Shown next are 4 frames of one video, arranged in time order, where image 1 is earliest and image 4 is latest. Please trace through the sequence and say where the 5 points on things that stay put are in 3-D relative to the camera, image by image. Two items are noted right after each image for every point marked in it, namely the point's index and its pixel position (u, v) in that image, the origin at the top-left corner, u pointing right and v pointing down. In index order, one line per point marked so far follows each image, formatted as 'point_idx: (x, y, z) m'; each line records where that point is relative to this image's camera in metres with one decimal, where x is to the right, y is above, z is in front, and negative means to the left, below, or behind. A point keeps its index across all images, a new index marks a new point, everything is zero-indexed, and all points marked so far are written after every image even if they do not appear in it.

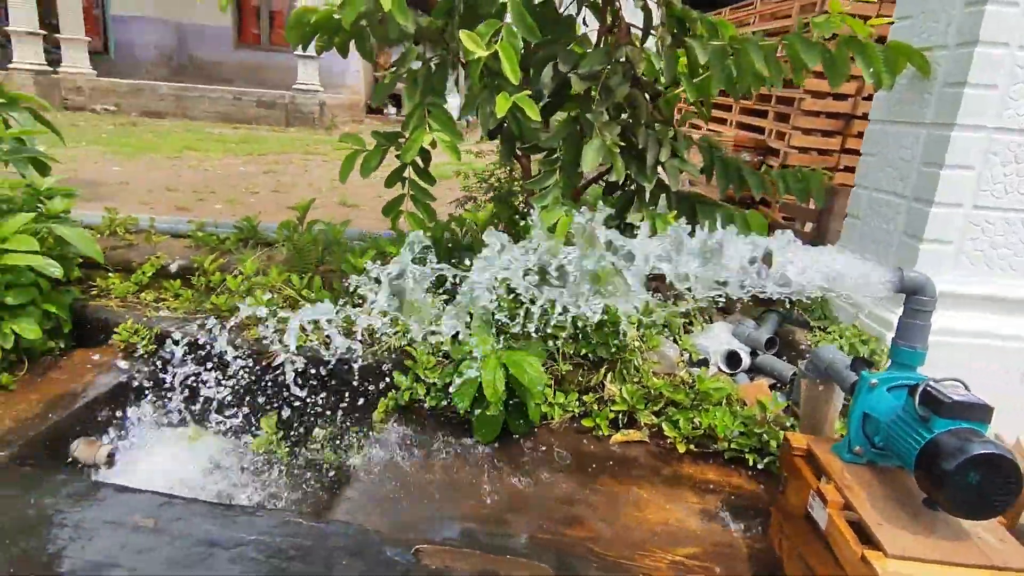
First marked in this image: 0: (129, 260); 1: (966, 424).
0: (-2.4, +0.2, +3.8) m
1: (+1.5, -0.4, +1.9) m
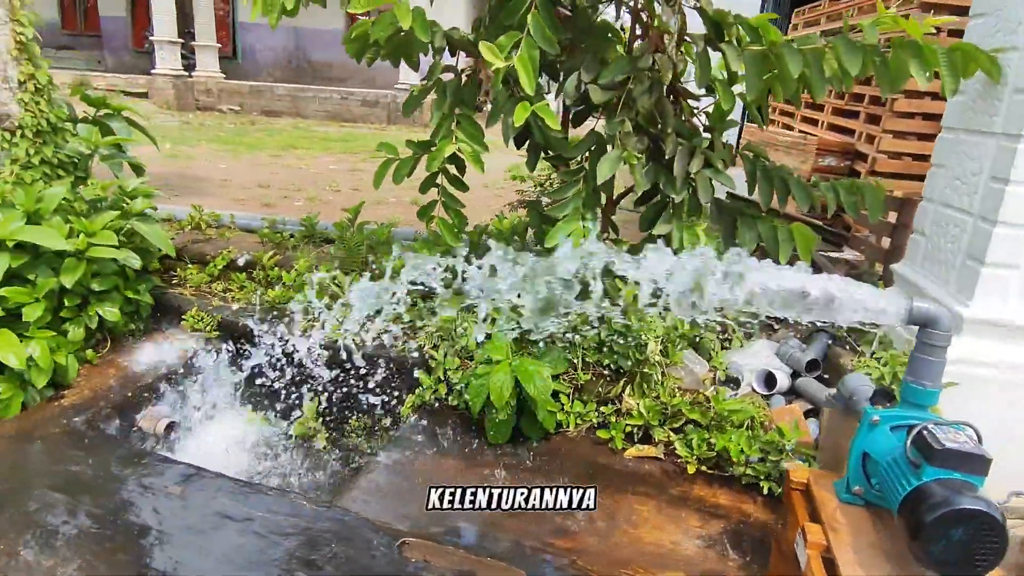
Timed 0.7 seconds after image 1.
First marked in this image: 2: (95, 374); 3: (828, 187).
0: (-2.2, +0.2, +4.2) m
1: (+1.3, -0.6, +1.8) m
2: (-2.3, -0.5, +3.4) m
3: (+1.8, +0.6, +3.4) m
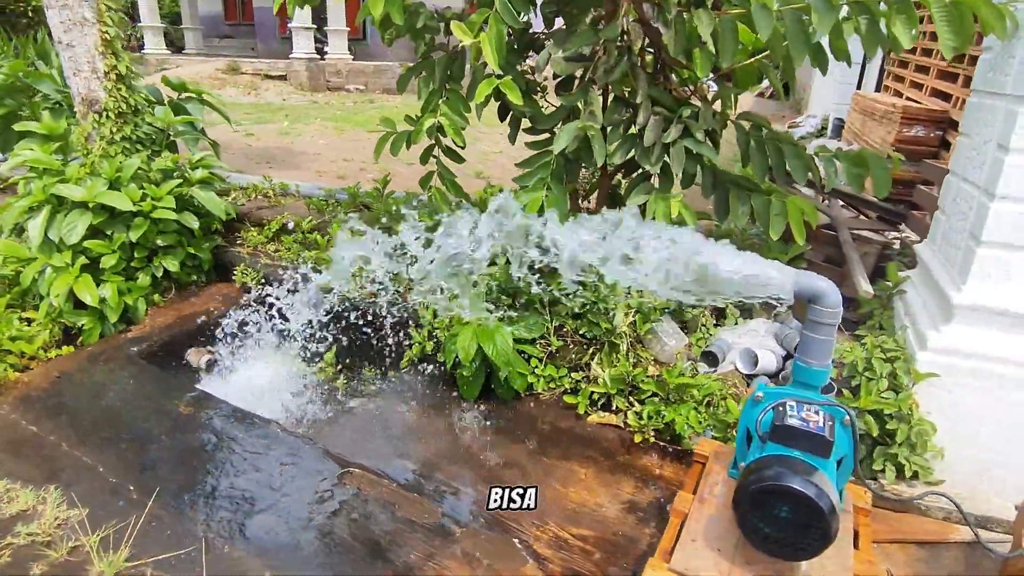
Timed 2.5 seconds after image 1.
0: (-2.0, +0.6, +4.8) m
1: (+0.8, -0.5, +1.7) m
2: (-2.4, -0.2, +4.1) m
3: (+1.7, +0.7, +3.2) m
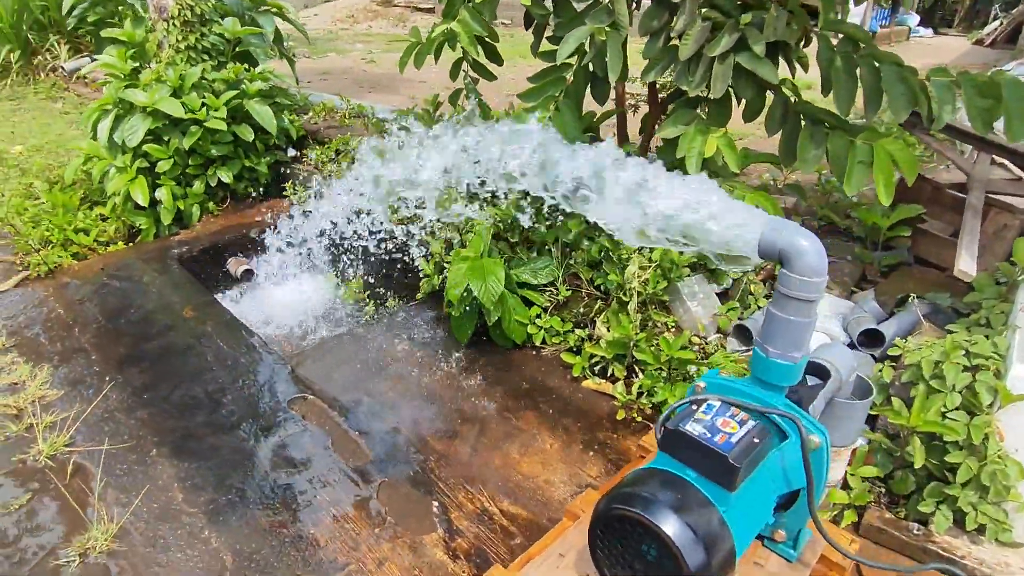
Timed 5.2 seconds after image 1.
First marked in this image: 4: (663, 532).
0: (-1.5, +1.2, +4.8) m
1: (+0.4, -0.4, +1.2) m
2: (-2.1, +0.5, +4.2) m
3: (+1.7, +0.8, +2.3) m
4: (+0.3, -0.4, +1.1) m
